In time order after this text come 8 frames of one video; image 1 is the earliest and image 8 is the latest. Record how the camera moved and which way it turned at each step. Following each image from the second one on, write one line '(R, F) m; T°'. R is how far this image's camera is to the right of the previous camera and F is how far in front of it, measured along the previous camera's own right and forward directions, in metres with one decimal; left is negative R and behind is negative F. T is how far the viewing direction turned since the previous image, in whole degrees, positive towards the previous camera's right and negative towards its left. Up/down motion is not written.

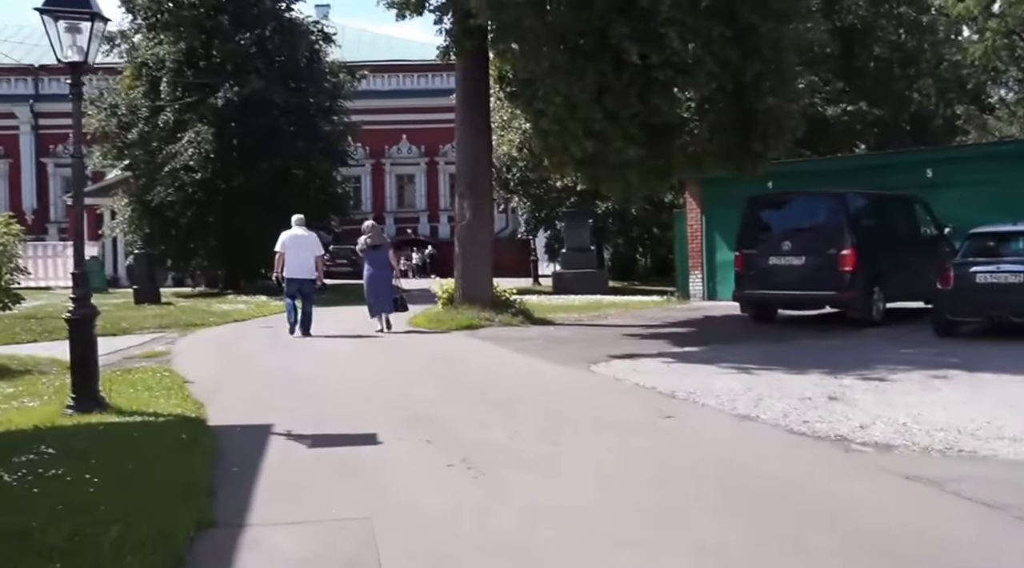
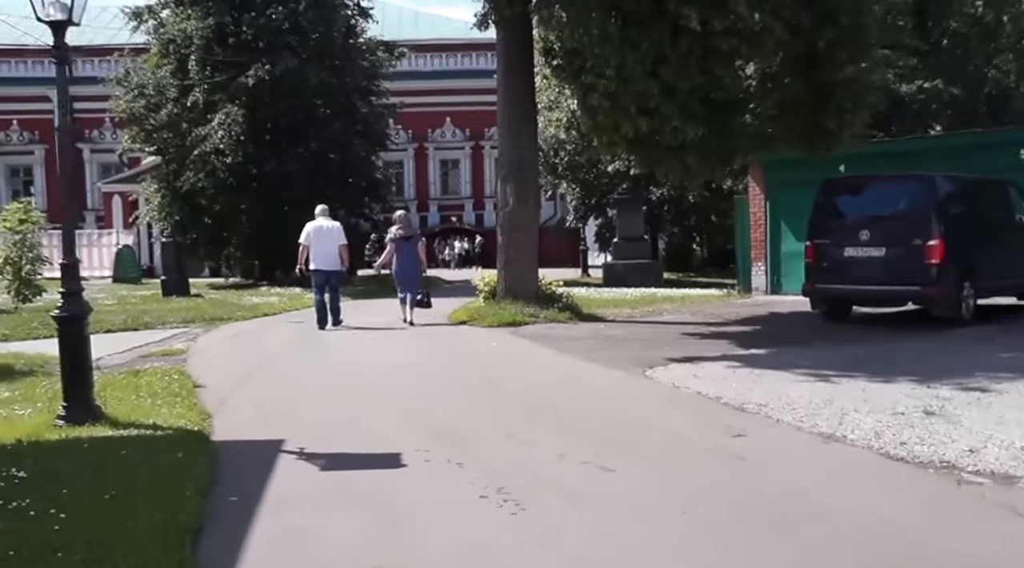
(0.0, +1.4) m; -2°
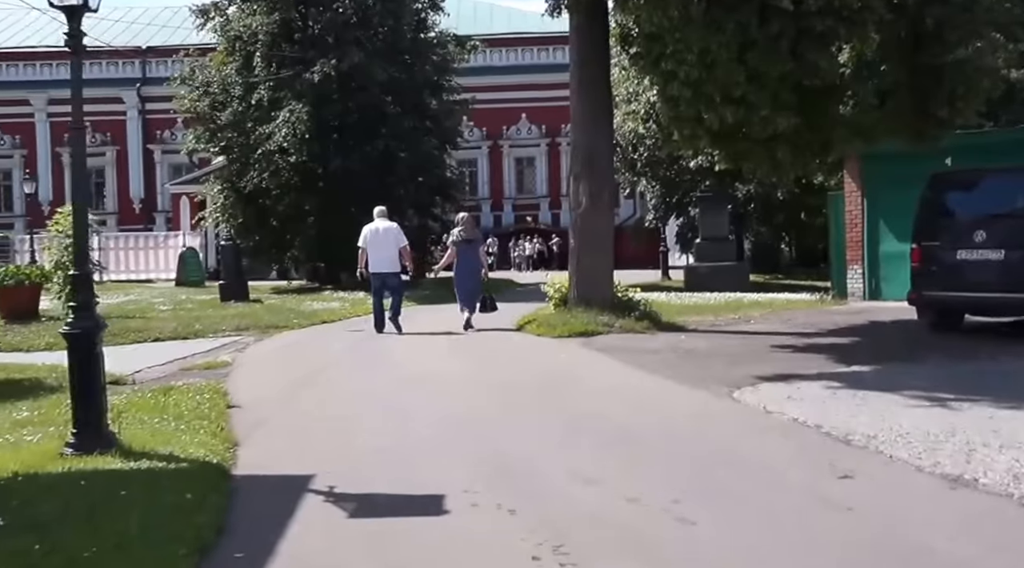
(+0.1, +1.3) m; -4°
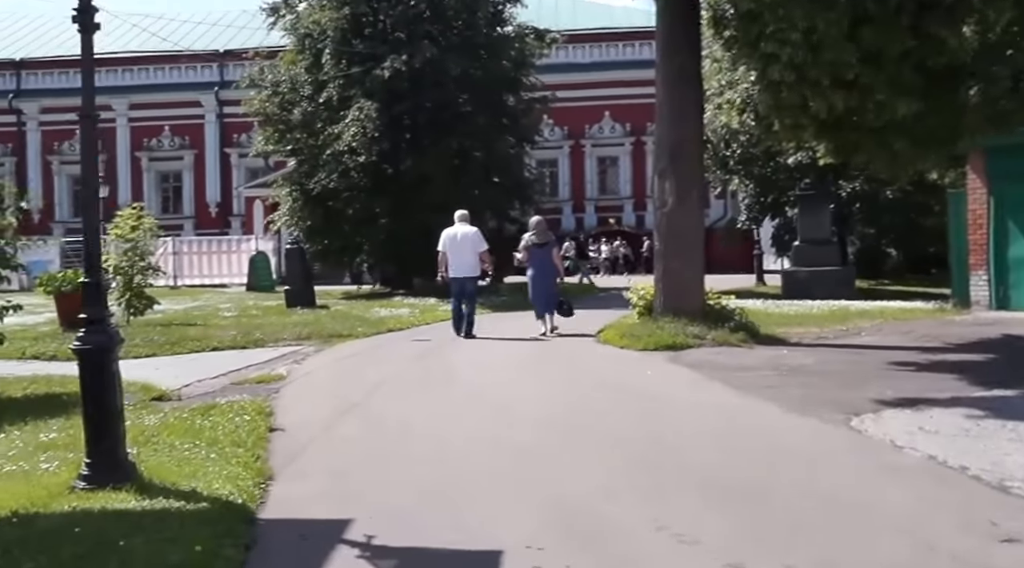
(0.0, +1.3) m; -4°
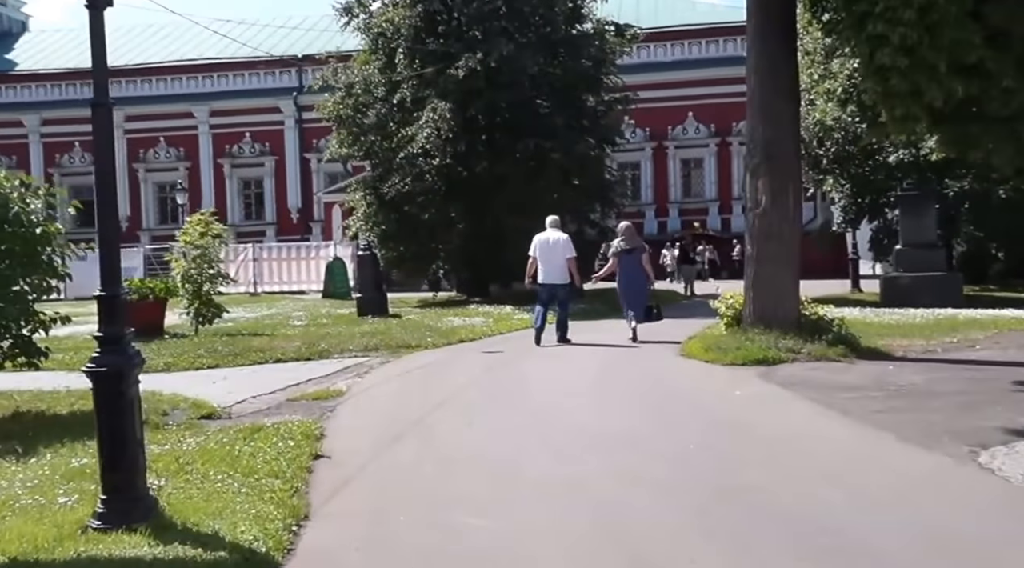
(+0.1, +1.0) m; -4°
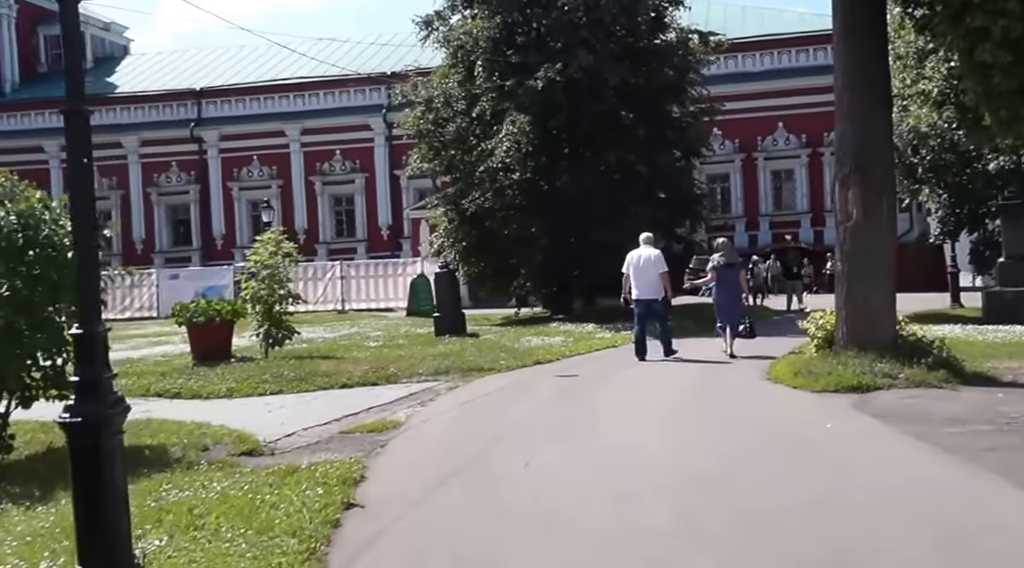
(+0.3, +0.9) m; -5°
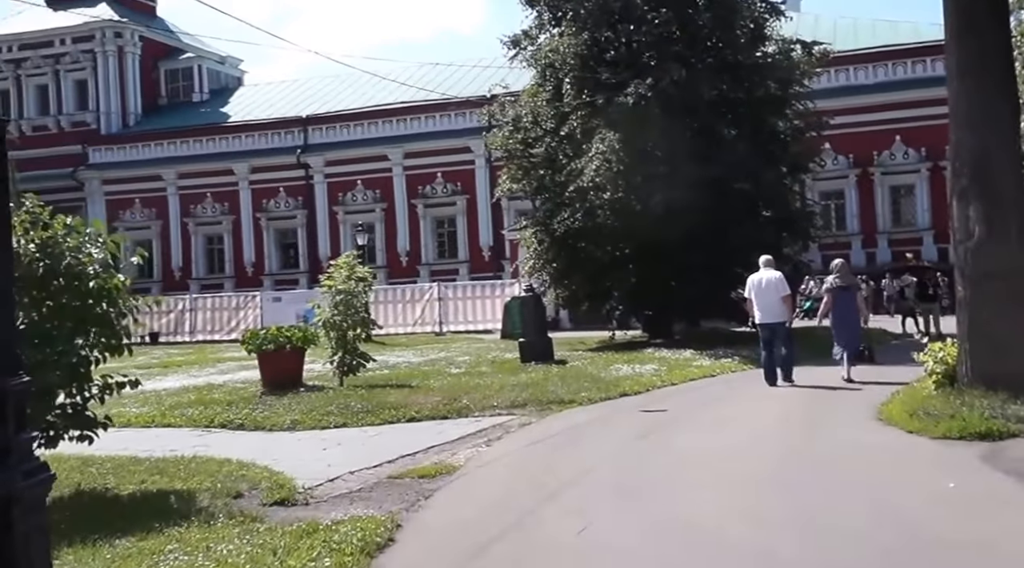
(+0.4, +1.1) m; -5°
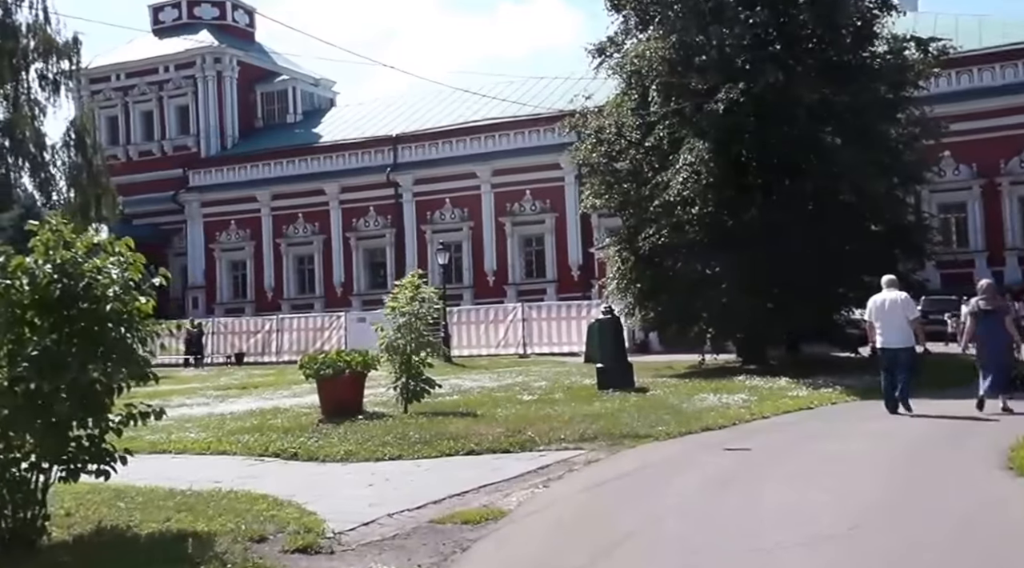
(+0.3, +1.0) m; -4°
